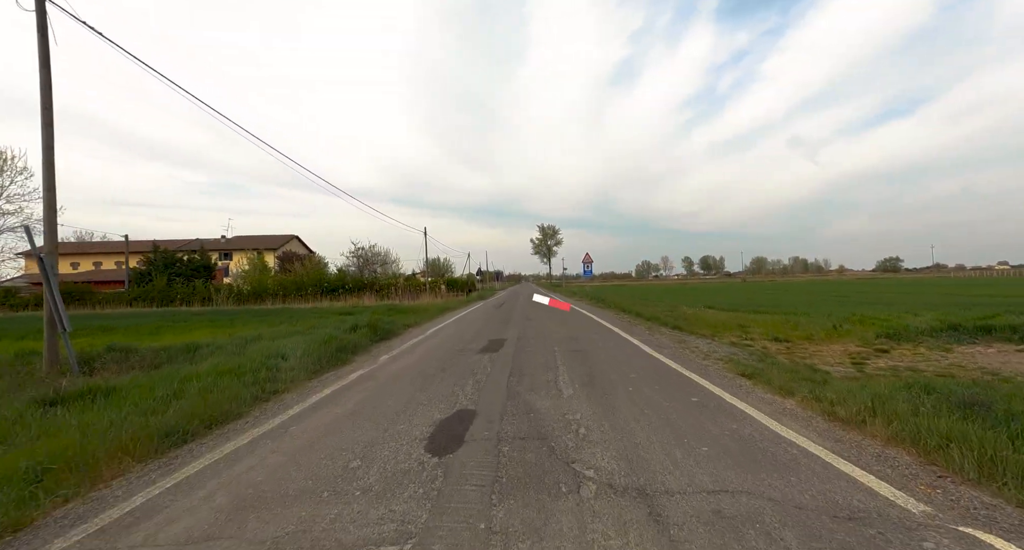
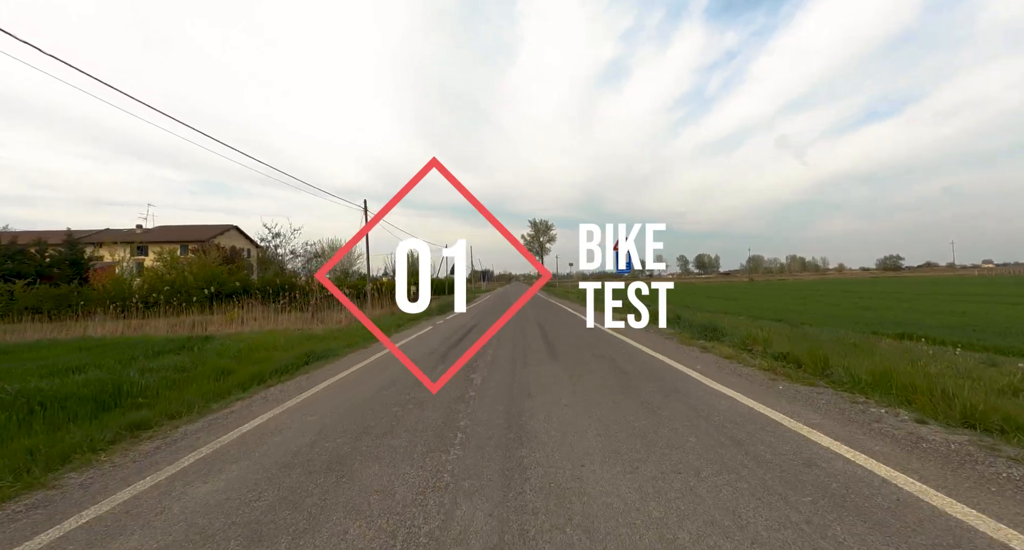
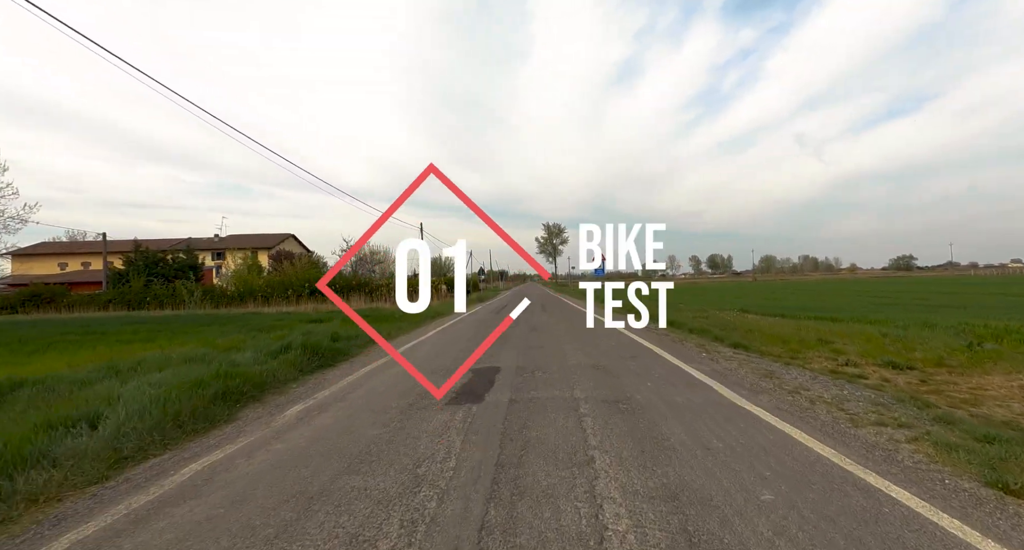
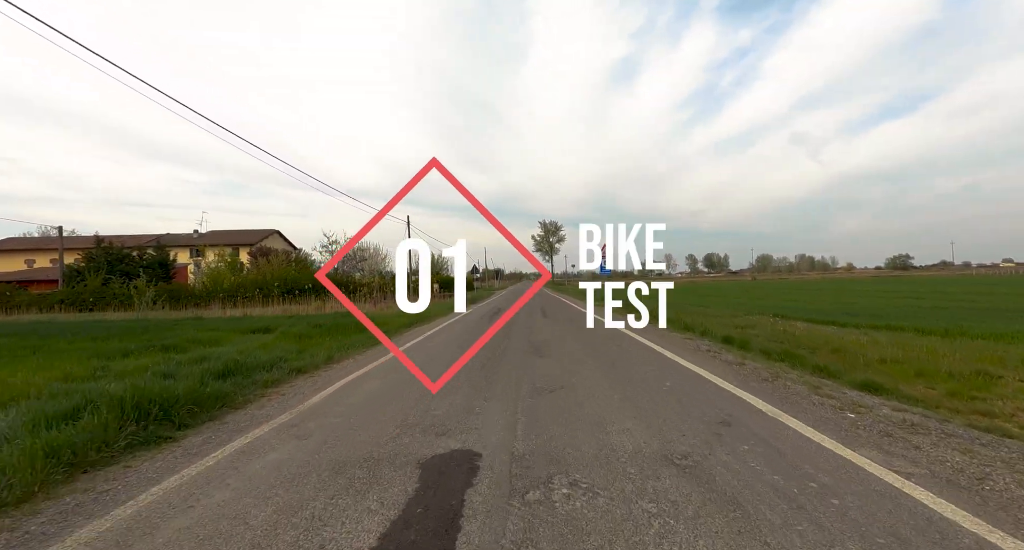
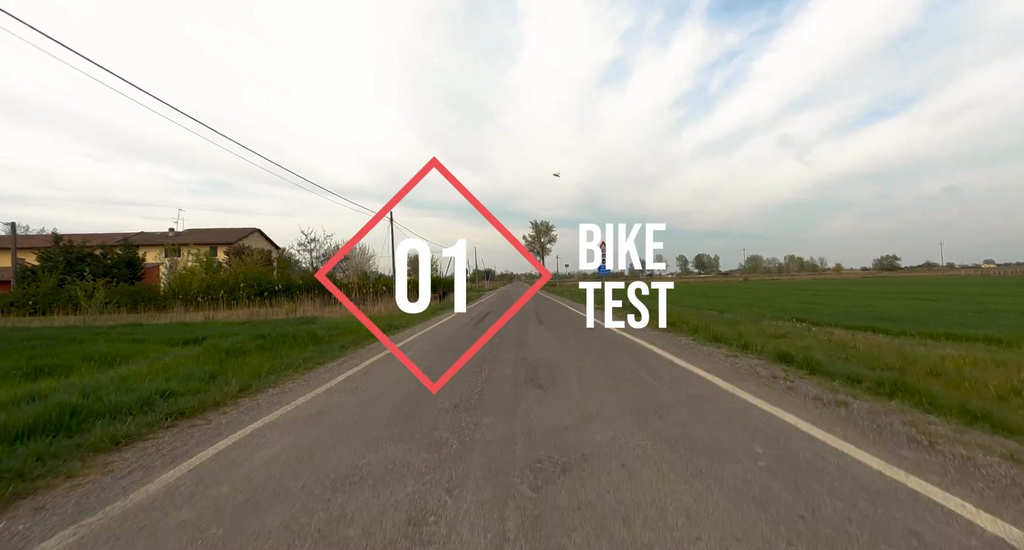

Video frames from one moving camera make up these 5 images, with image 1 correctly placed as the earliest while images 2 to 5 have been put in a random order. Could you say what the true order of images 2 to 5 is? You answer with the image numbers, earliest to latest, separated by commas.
3, 4, 5, 2
